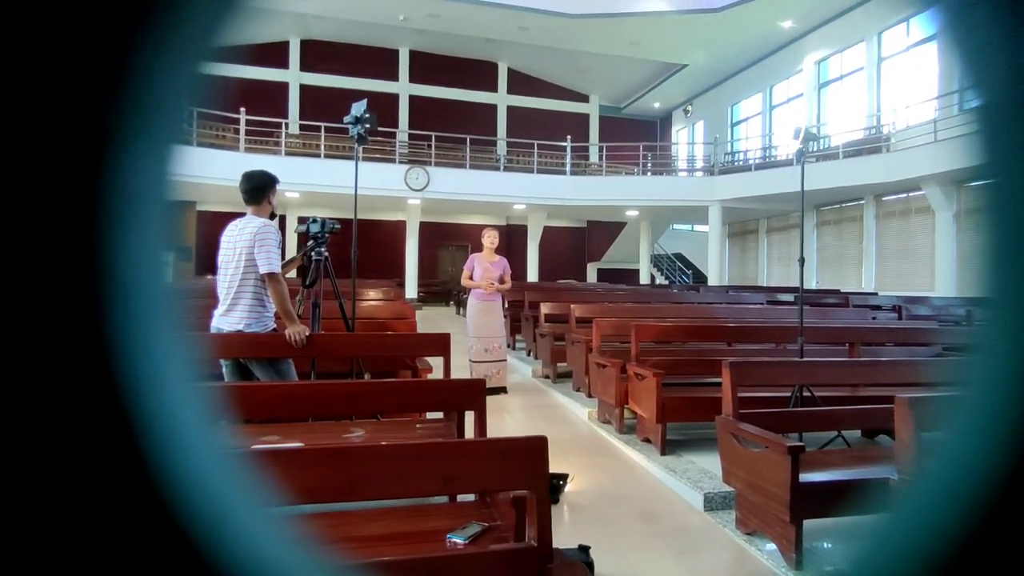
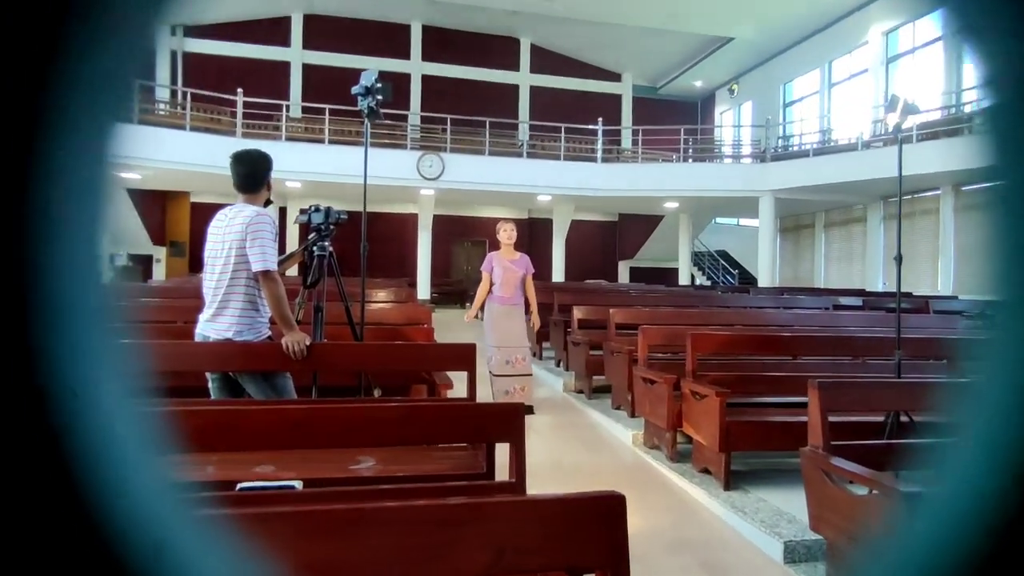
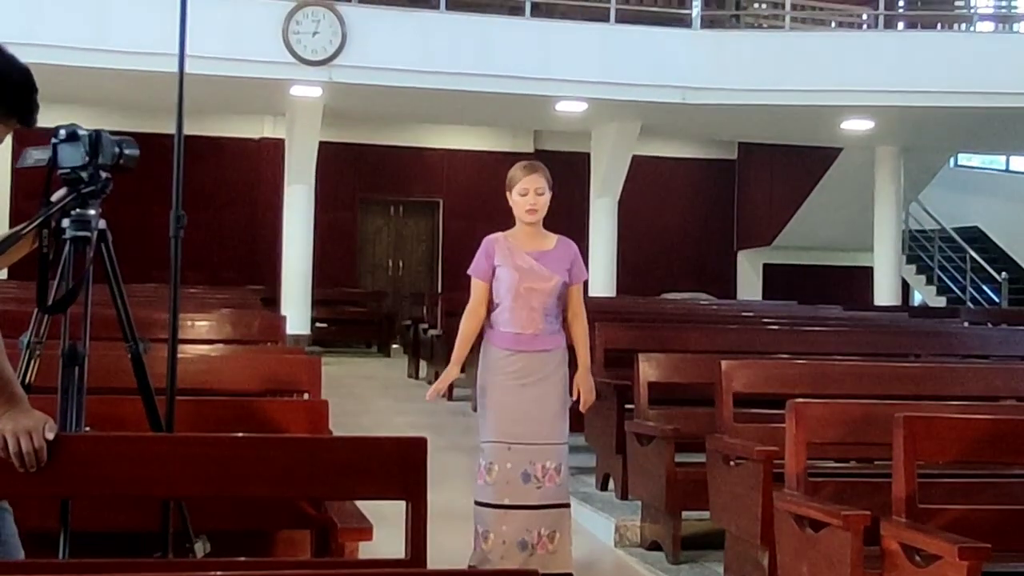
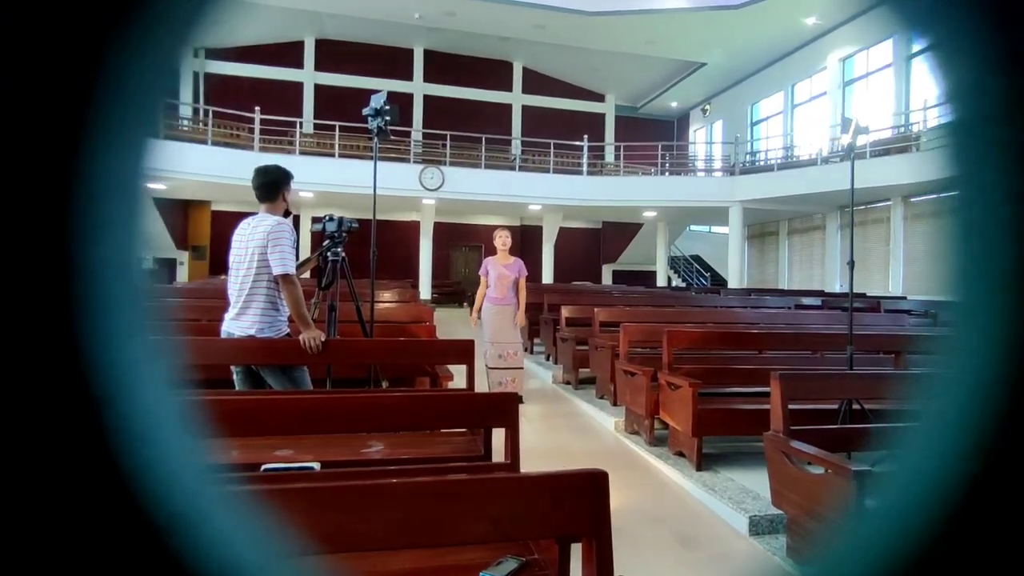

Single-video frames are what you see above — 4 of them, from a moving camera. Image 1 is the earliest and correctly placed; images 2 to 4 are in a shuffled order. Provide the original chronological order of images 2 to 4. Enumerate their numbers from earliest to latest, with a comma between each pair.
4, 2, 3
